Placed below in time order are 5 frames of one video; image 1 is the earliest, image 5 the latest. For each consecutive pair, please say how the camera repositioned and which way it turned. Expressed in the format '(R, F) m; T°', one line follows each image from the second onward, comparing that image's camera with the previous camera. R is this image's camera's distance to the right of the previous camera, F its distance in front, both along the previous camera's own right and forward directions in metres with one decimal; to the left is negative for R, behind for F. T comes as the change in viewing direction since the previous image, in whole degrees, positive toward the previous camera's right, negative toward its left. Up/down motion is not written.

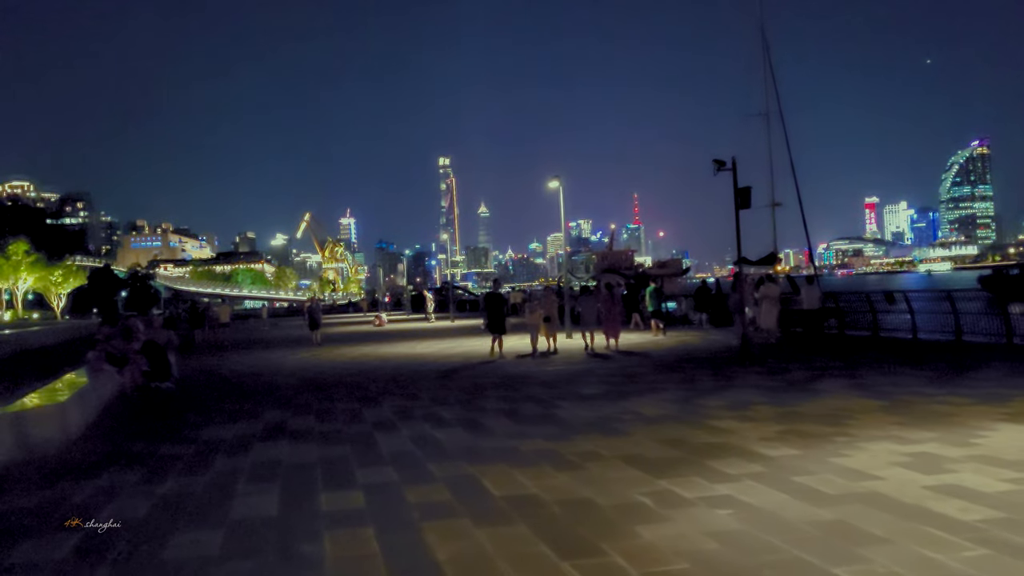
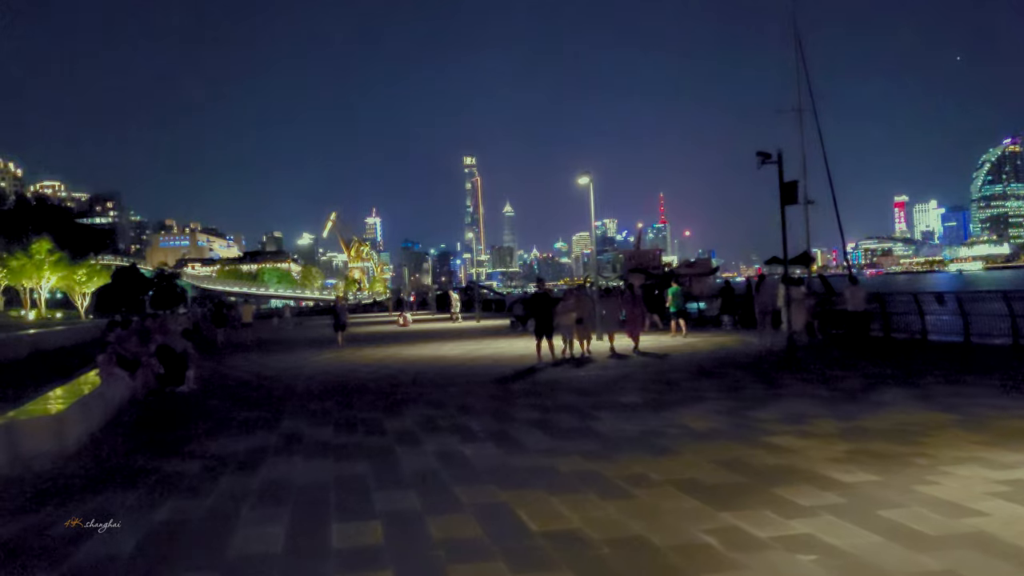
(-0.1, +0.8) m; -2°
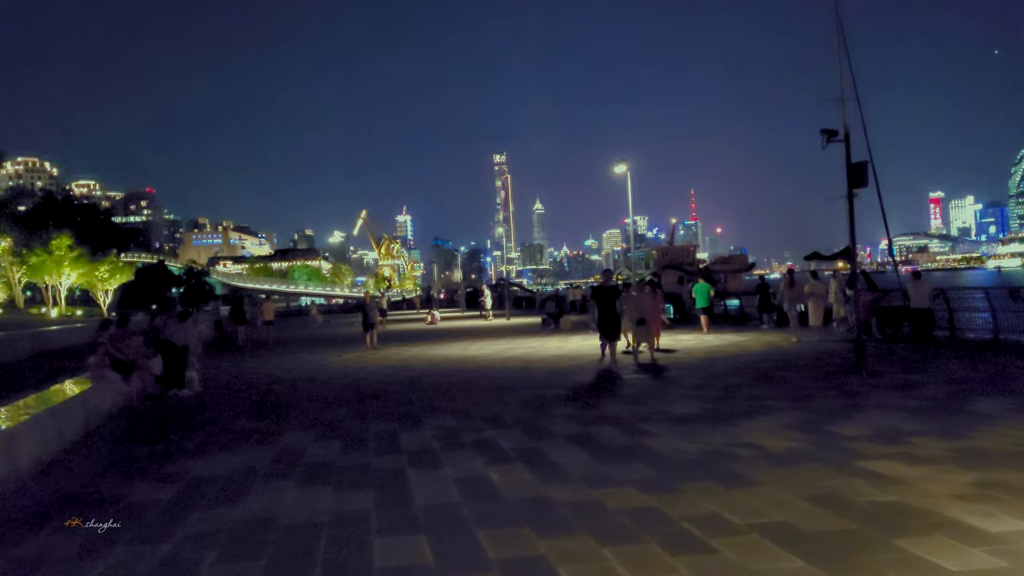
(-0.1, +1.5) m; -2°
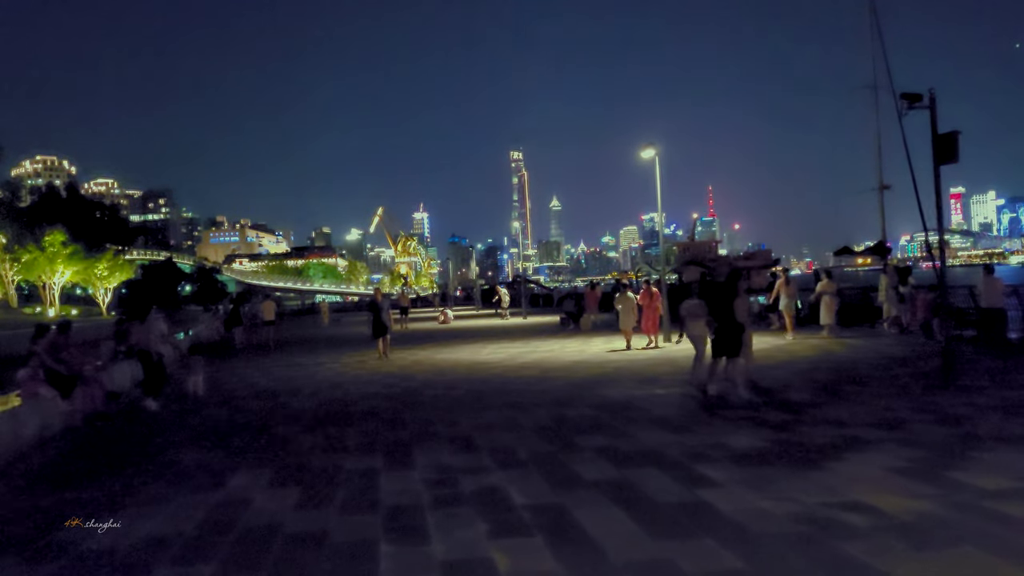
(0.0, +2.1) m; -1°
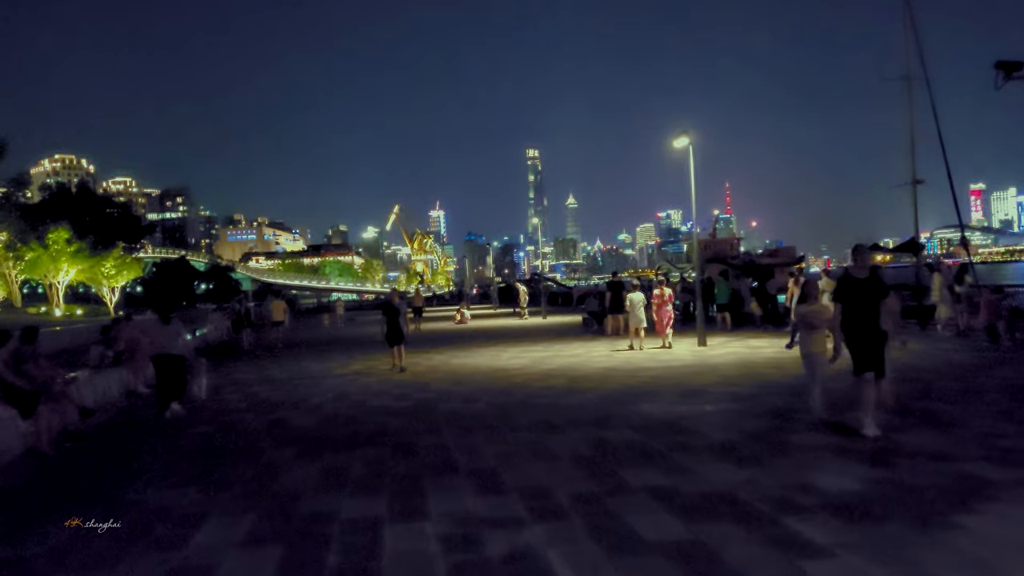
(-0.1, +1.5) m; -1°
